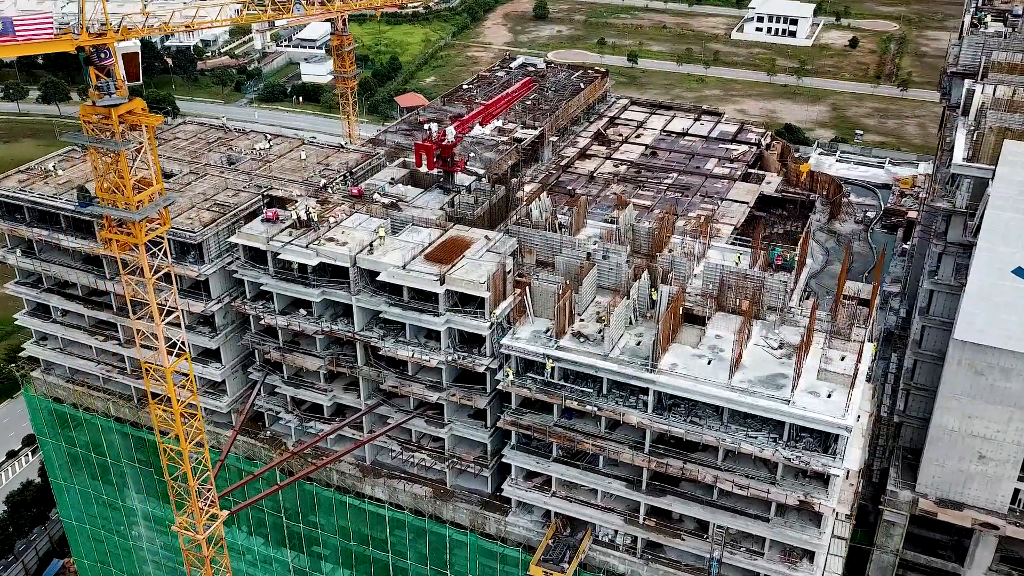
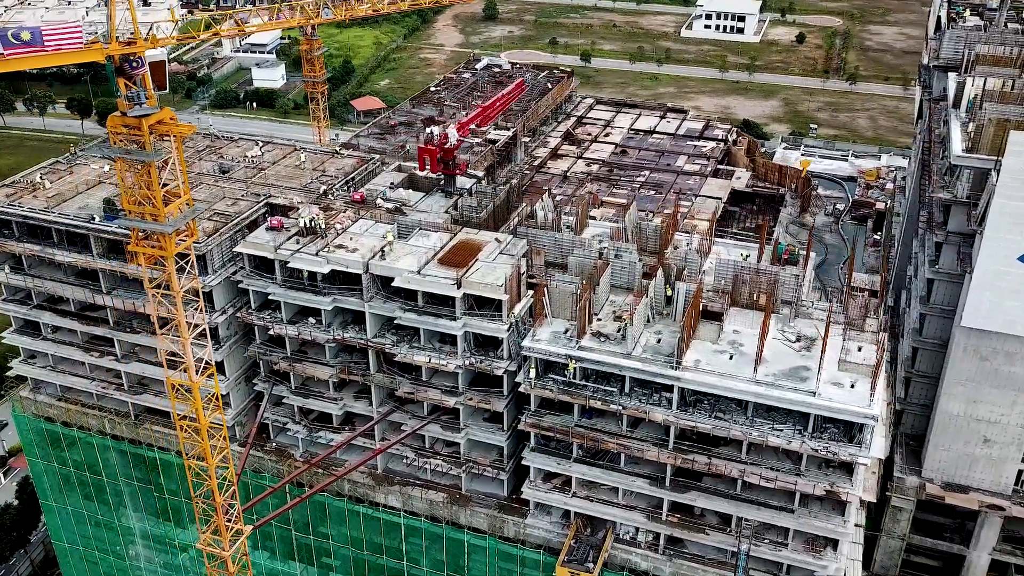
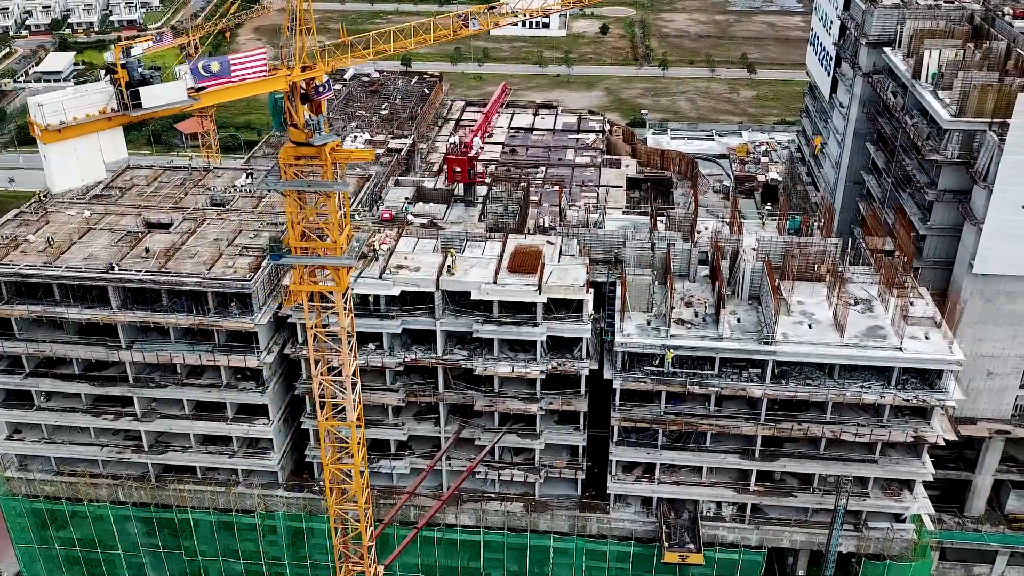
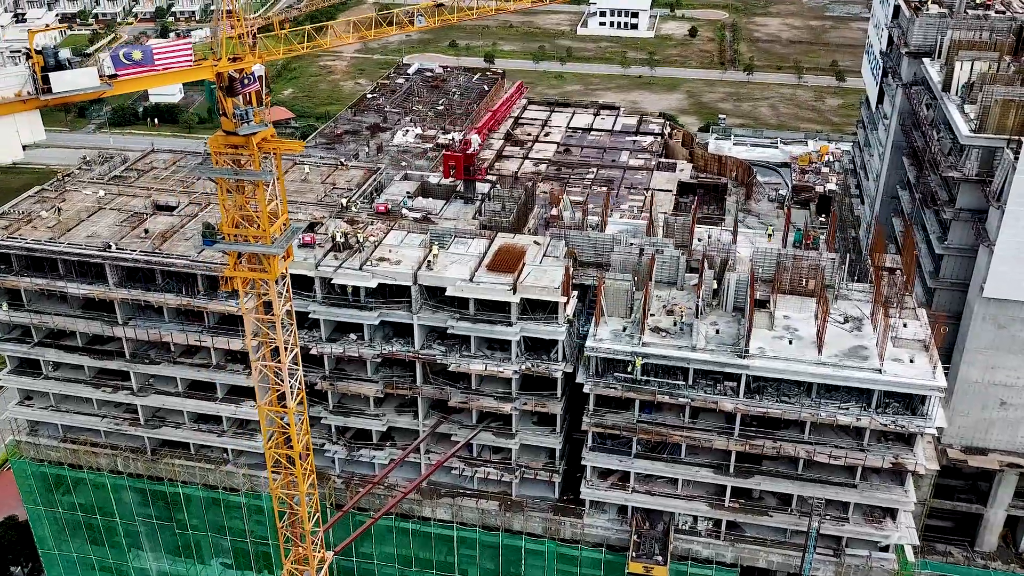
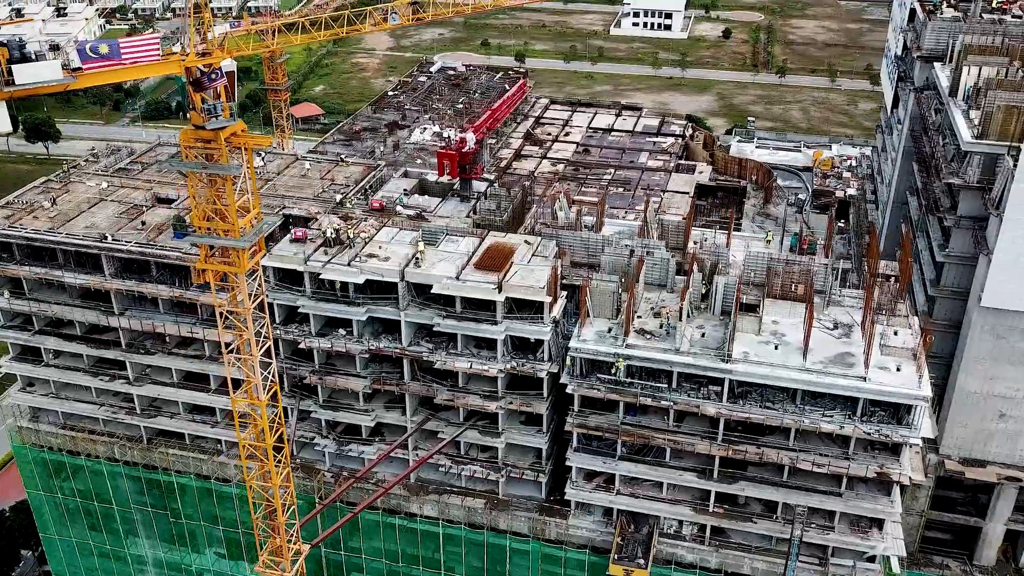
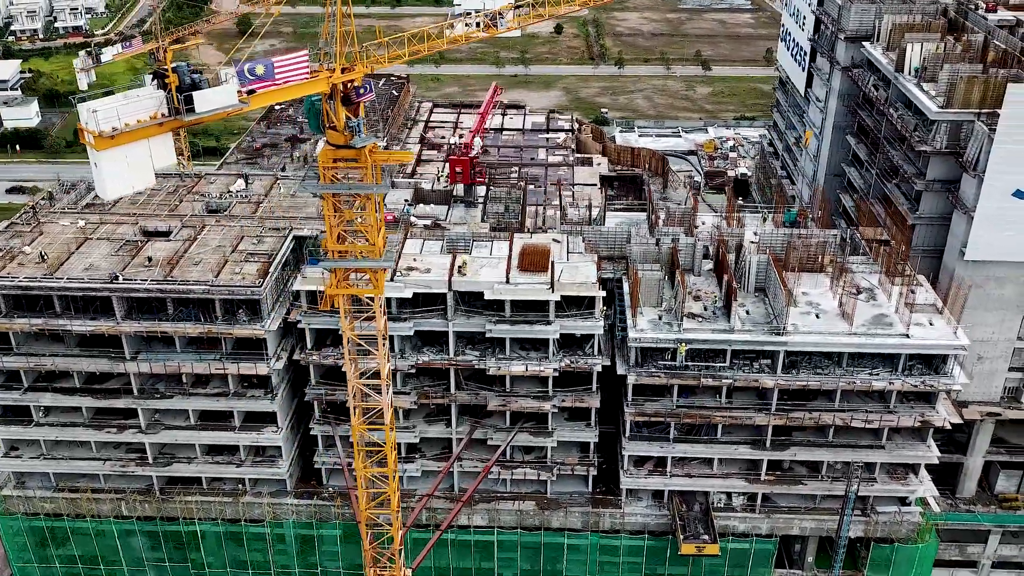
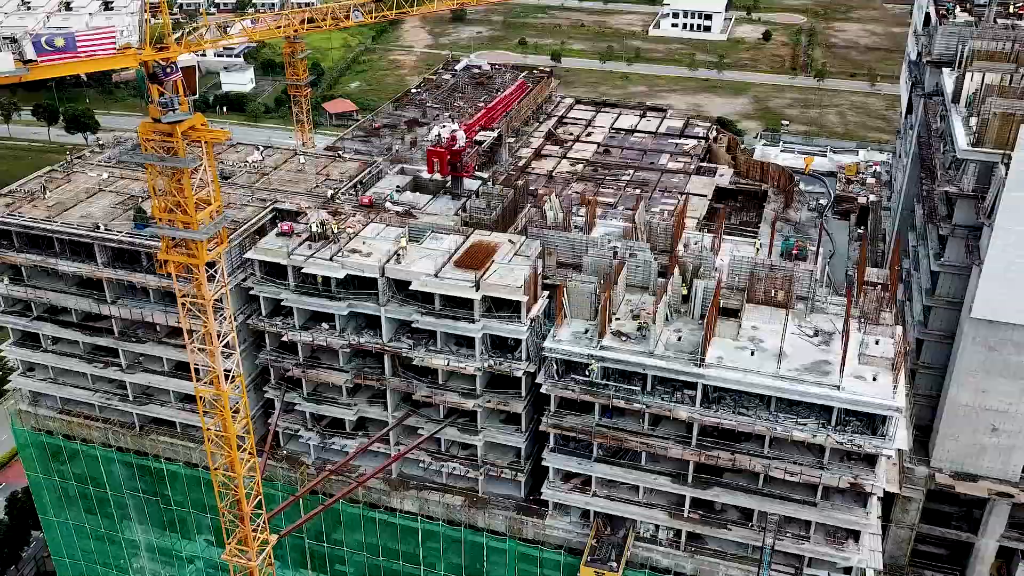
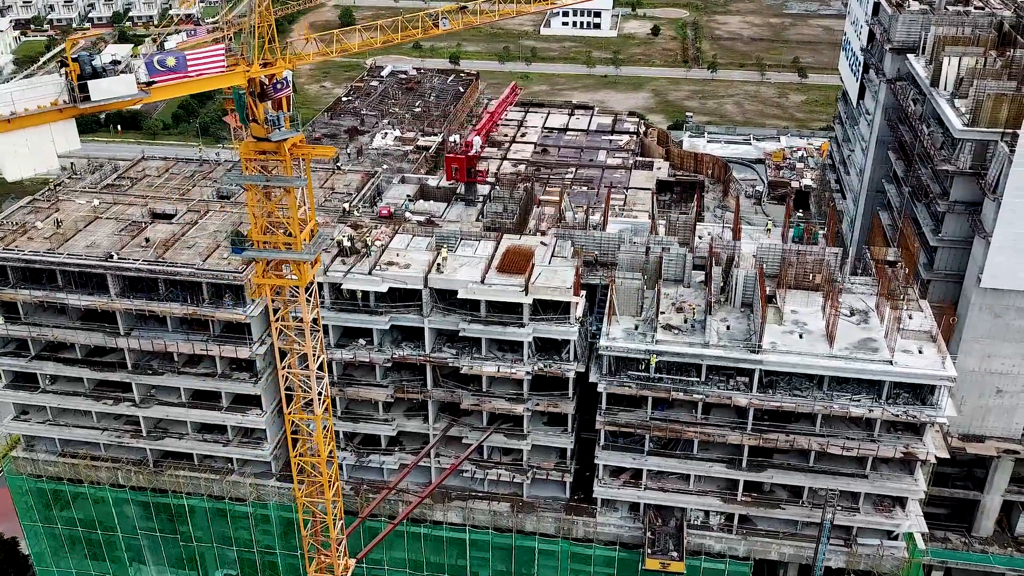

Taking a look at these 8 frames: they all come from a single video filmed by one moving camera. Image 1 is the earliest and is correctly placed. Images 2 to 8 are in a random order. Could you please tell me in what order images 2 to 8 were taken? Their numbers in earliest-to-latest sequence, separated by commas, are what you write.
2, 7, 5, 4, 8, 3, 6
